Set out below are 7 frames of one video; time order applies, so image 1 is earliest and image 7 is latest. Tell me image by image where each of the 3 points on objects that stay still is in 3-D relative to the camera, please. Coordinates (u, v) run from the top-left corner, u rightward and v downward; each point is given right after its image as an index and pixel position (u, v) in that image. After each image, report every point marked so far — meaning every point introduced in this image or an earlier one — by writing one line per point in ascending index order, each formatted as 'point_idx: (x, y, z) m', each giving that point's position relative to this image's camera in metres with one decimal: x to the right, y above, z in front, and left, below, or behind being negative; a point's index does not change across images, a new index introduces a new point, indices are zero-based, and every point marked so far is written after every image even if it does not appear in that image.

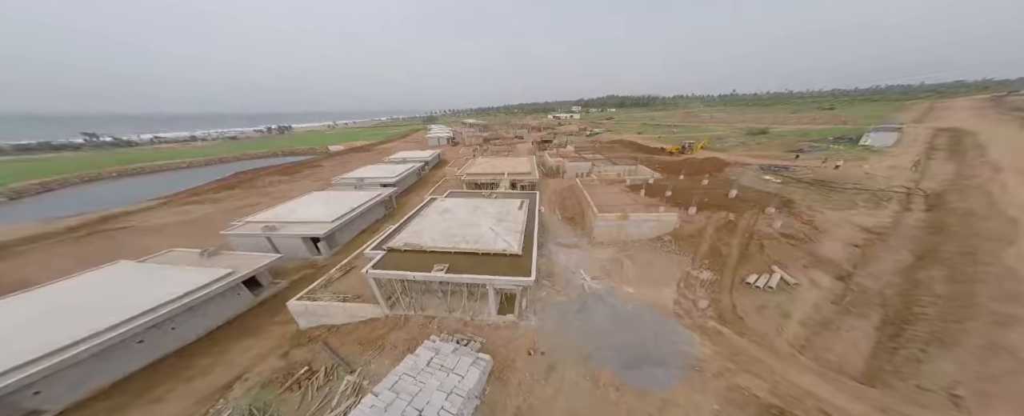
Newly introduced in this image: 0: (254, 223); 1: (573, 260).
0: (-22.1, -1.2, +19.8) m
1: (+4.5, -3.8, +16.6) m
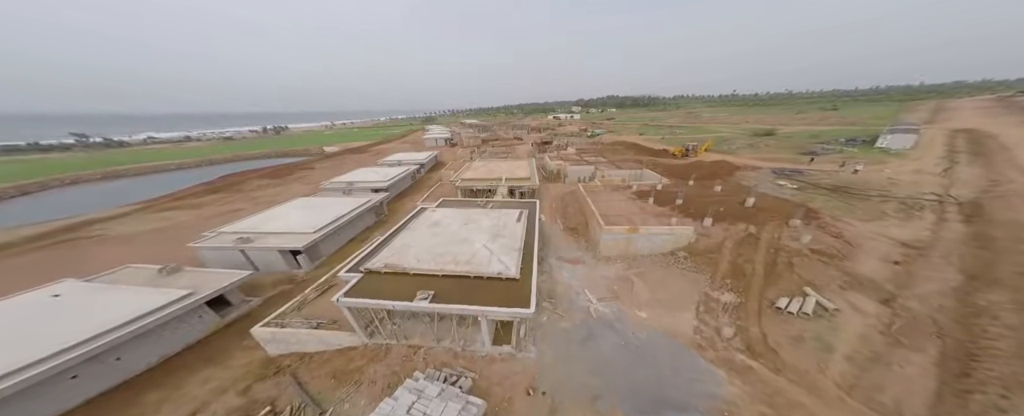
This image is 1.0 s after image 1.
0: (-22.3, -1.9, +18.1) m
1: (+4.3, -4.6, +15.0) m
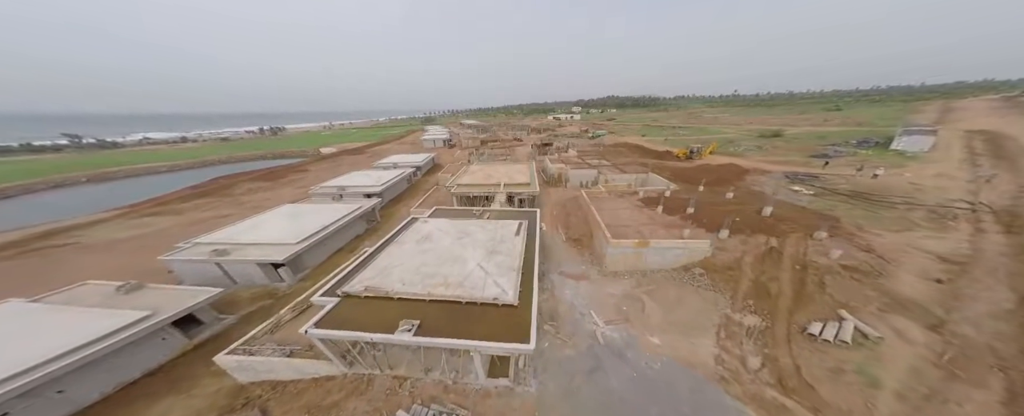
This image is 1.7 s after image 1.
0: (-22.4, -2.6, +16.8) m
1: (+4.2, -5.2, +13.7) m
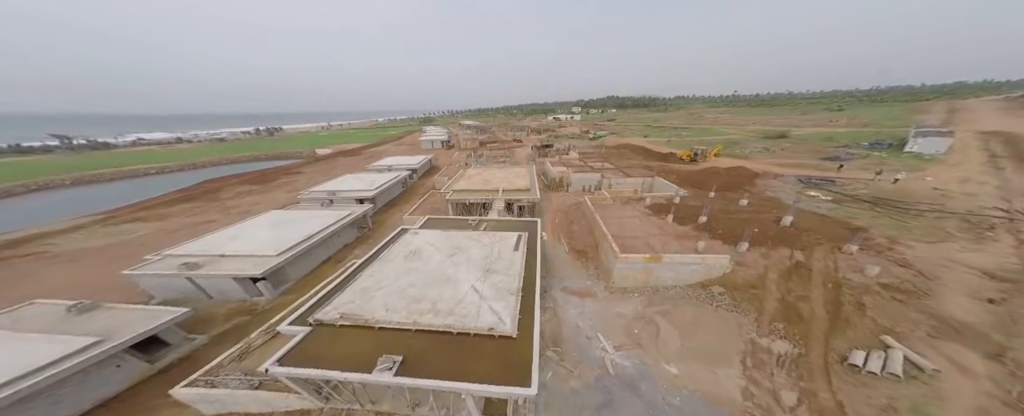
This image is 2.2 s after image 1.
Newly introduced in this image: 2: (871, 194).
0: (-22.5, -3.2, +15.5) m
1: (+4.1, -5.8, +12.4) m
2: (+30.1, +1.2, +19.3) m
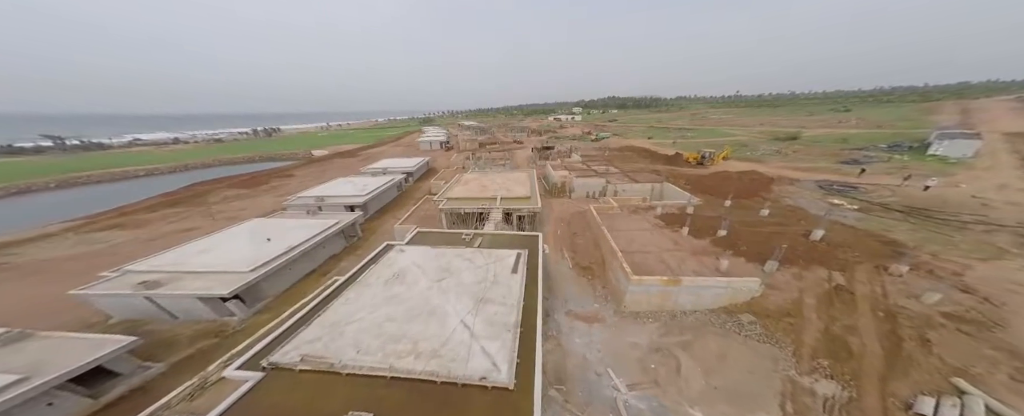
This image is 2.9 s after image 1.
0: (-22.6, -3.9, +14.0) m
1: (+4.0, -6.6, +10.9) m
2: (+30.0, +0.5, +17.7) m
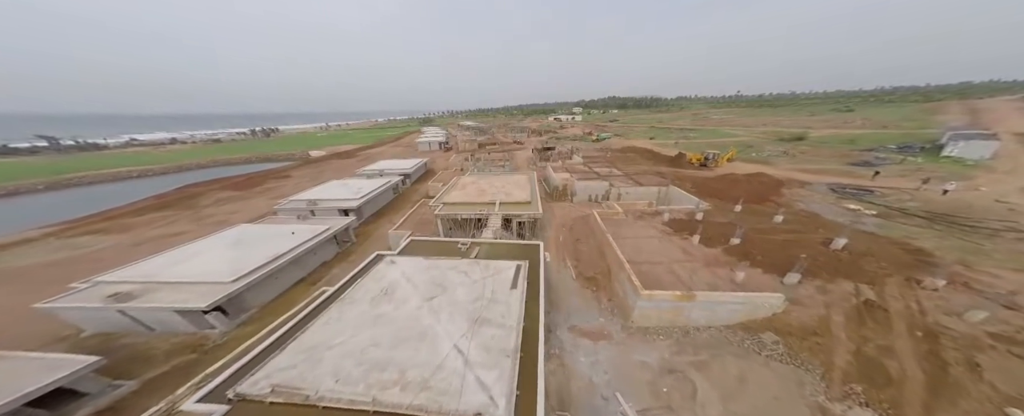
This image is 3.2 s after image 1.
0: (-22.6, -4.3, +13.1) m
1: (+4.0, -6.9, +10.0) m
2: (+30.0, +0.1, +16.9) m
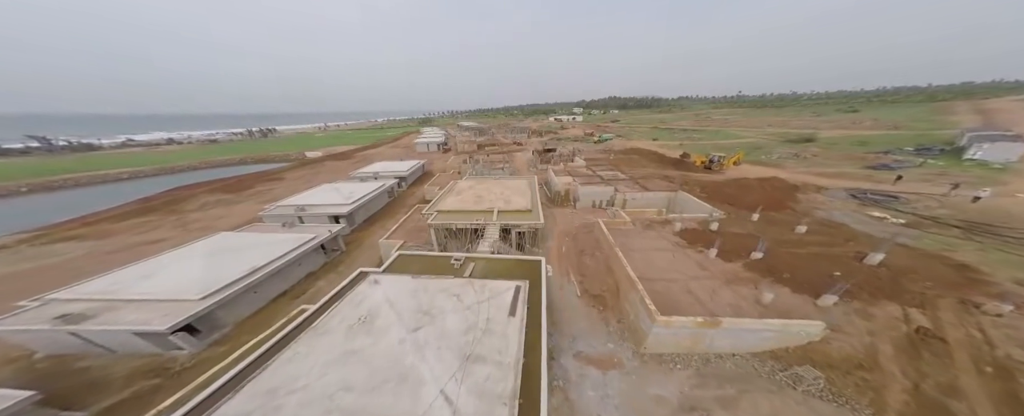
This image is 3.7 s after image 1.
0: (-22.7, -4.8, +11.9) m
1: (+3.9, -7.5, +8.7) m
2: (+29.9, -0.5, +15.6) m
